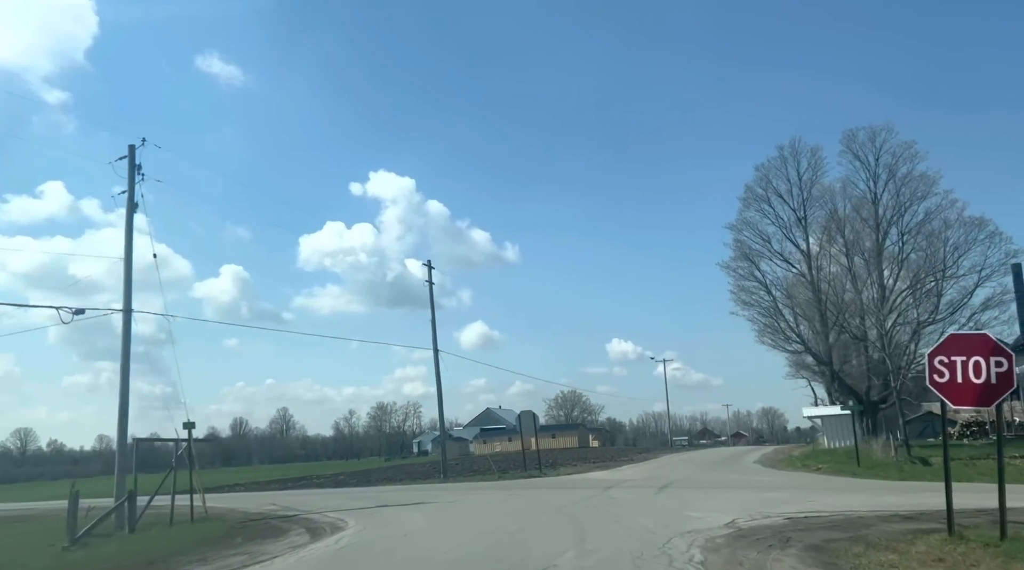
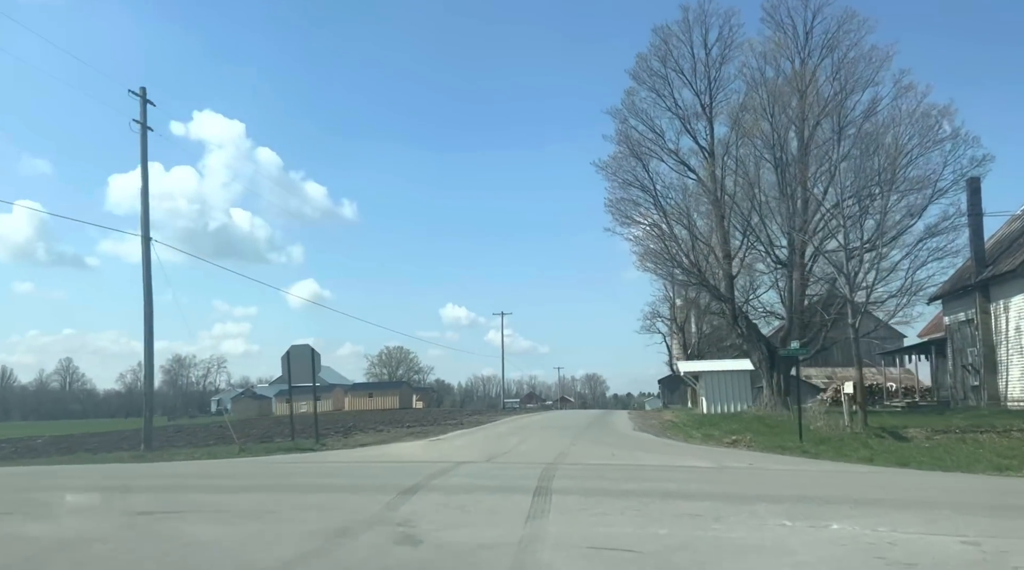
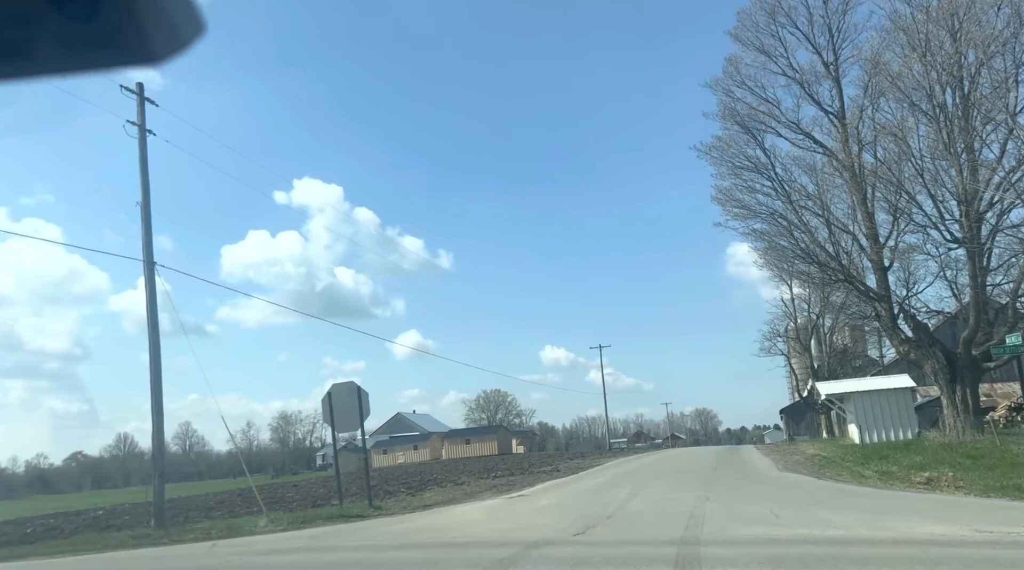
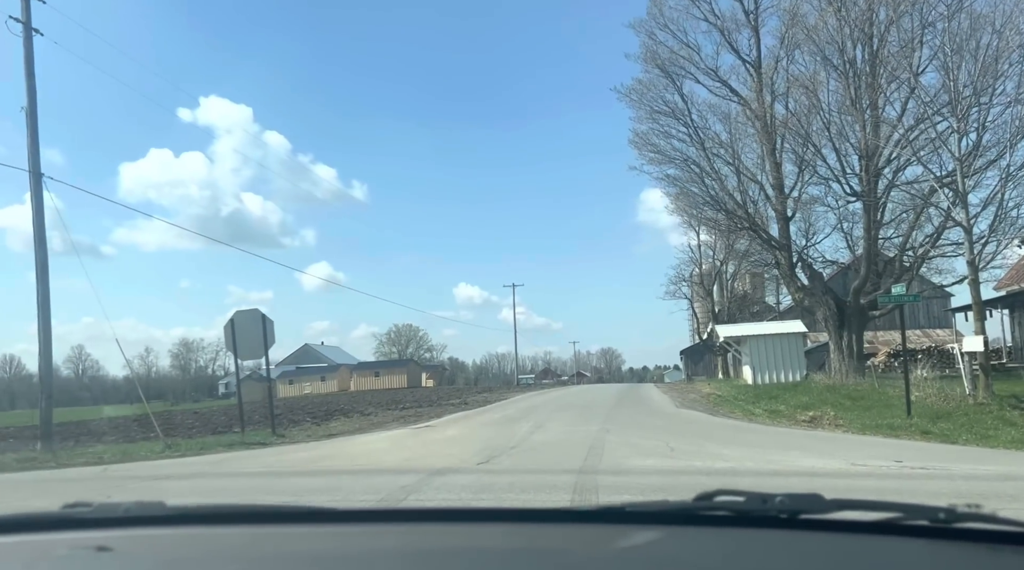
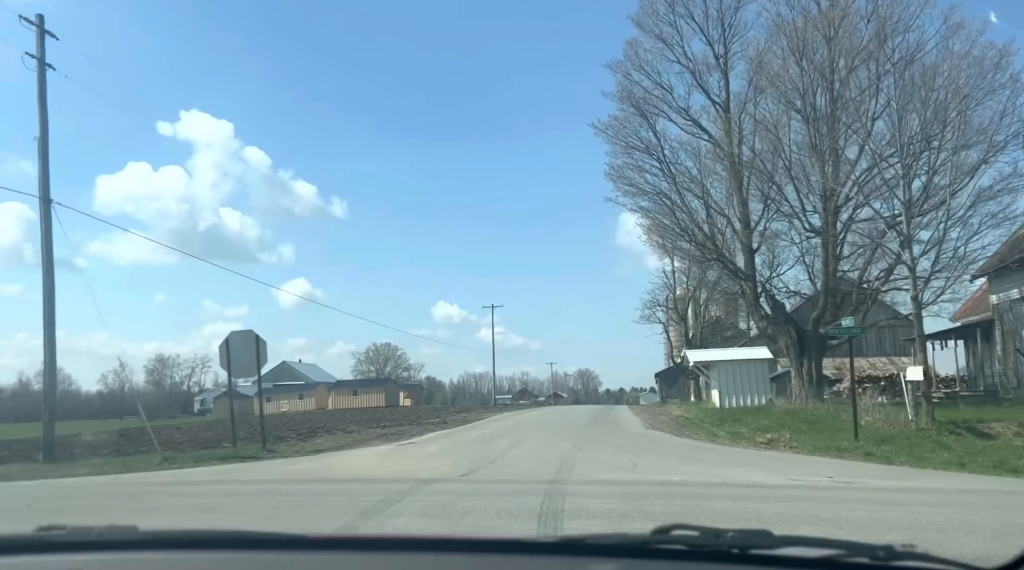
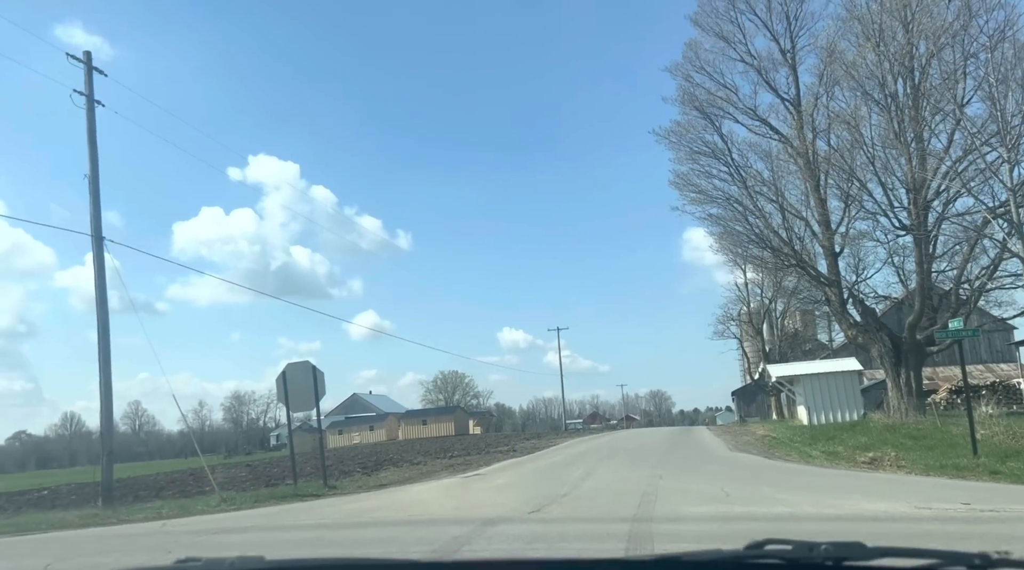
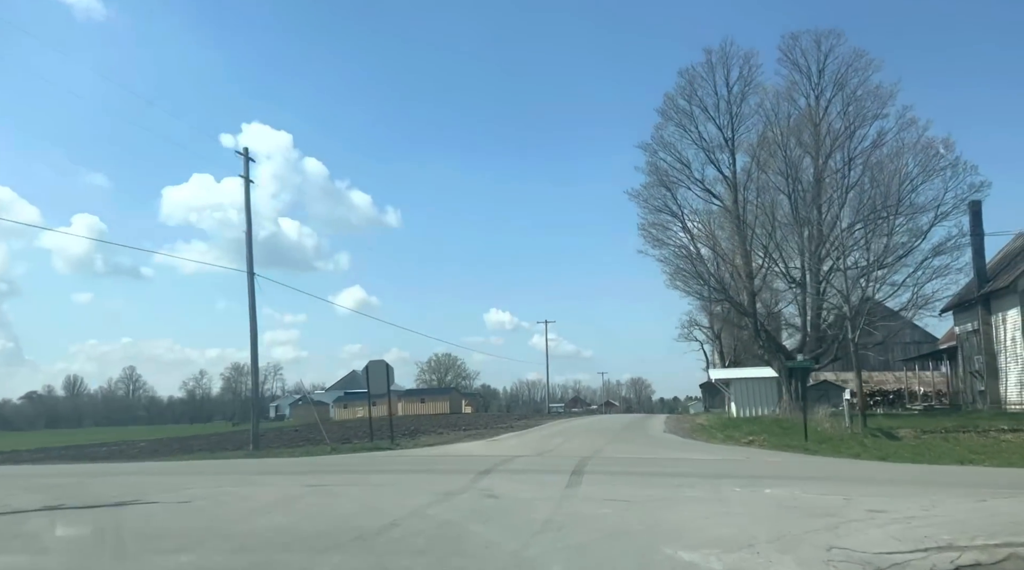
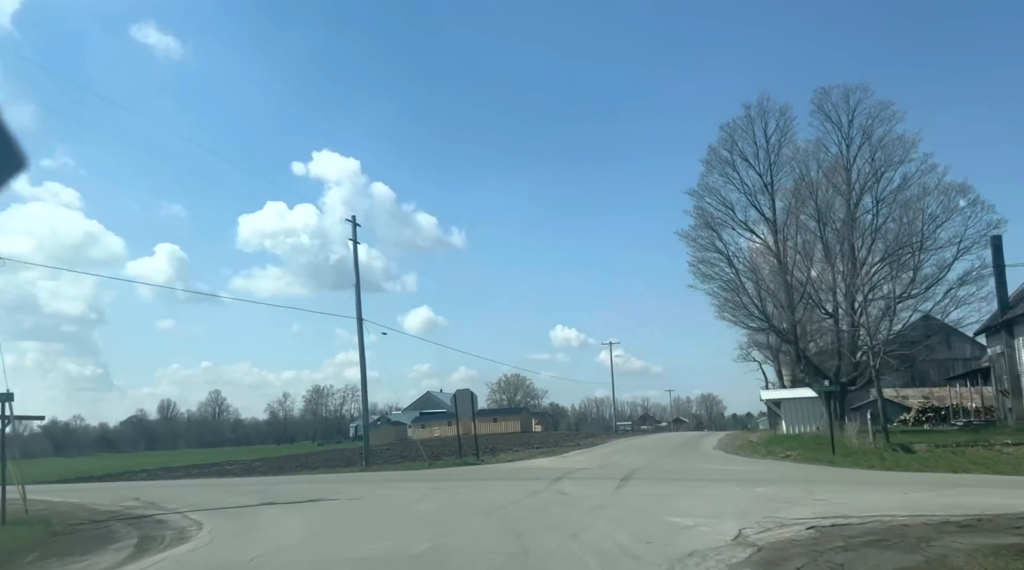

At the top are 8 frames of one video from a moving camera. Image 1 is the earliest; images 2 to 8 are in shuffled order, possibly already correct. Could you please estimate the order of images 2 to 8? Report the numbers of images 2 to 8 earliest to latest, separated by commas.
8, 7, 2, 5, 4, 6, 3
